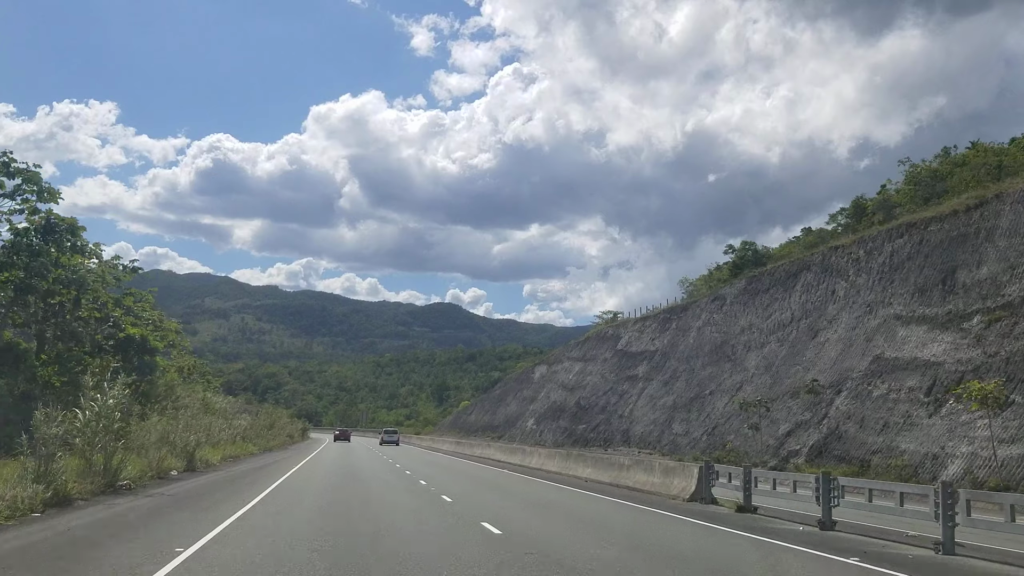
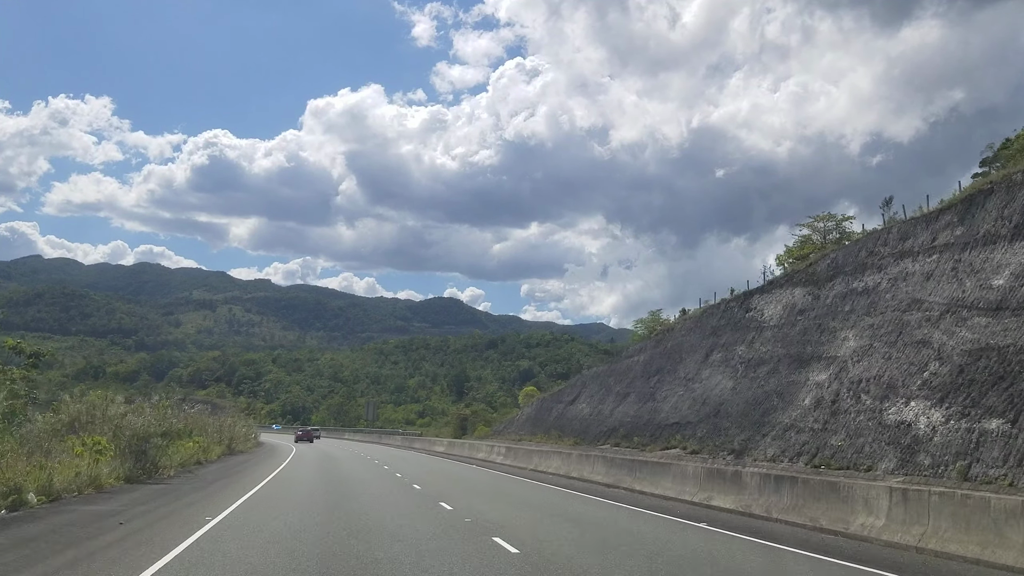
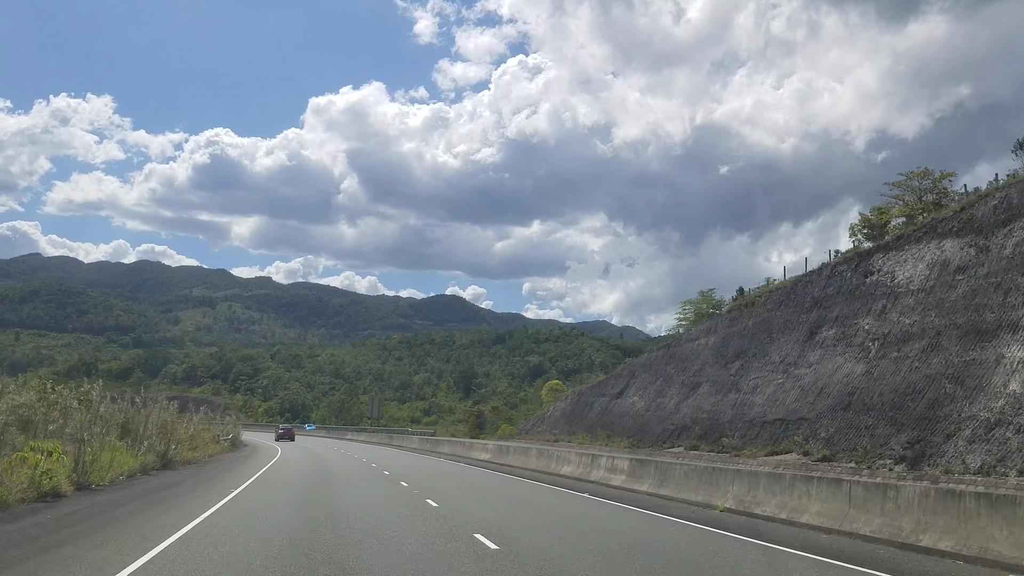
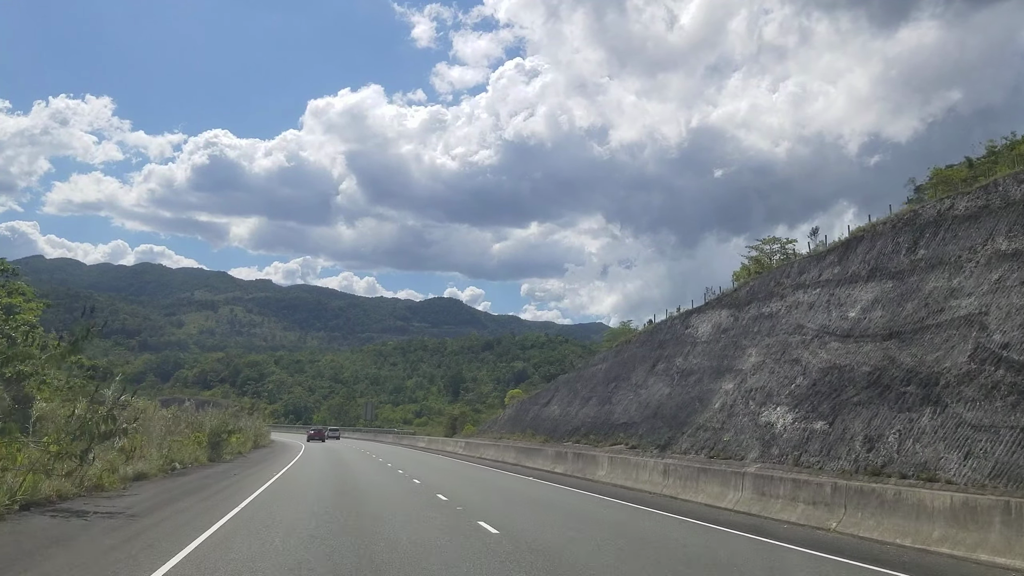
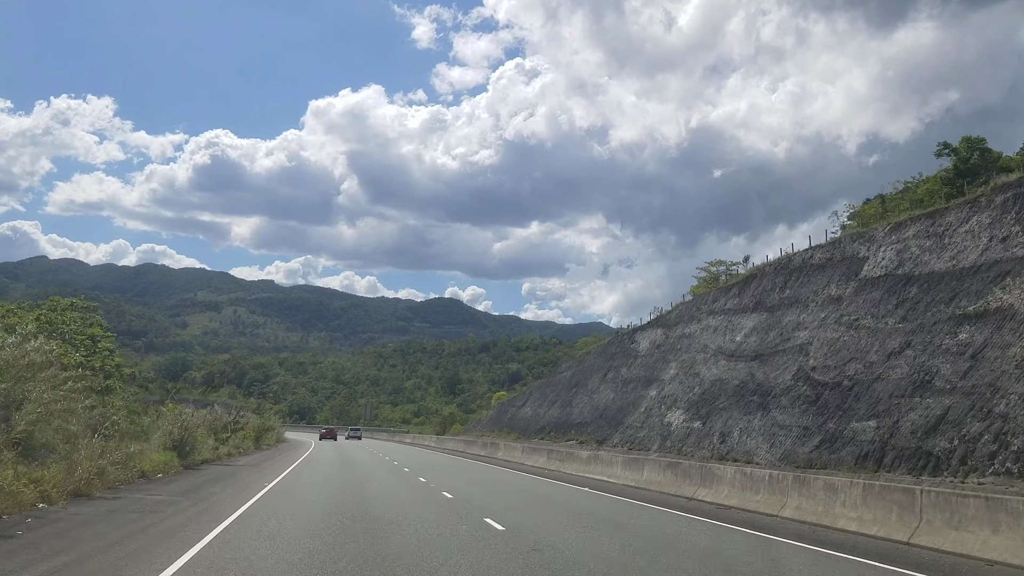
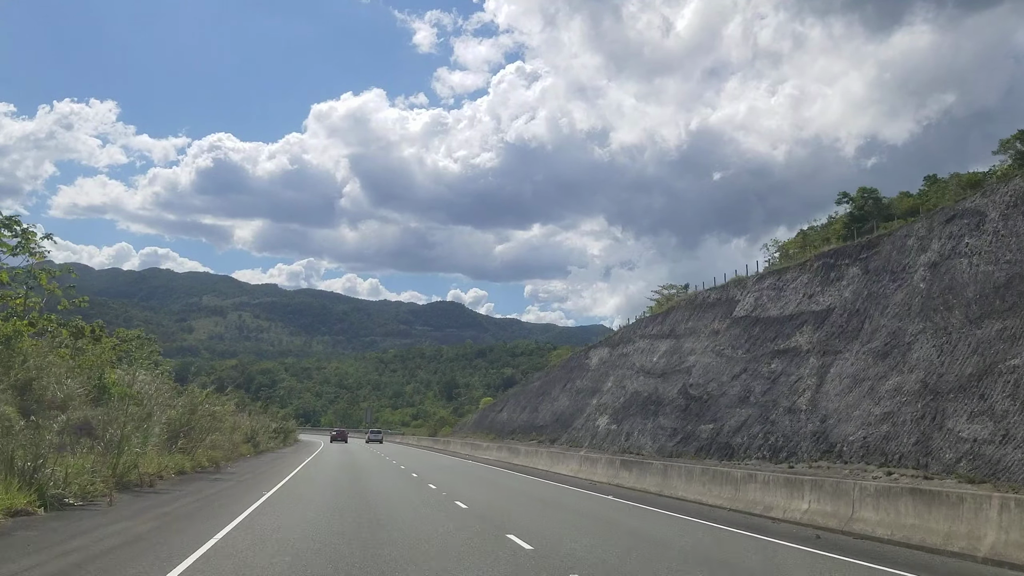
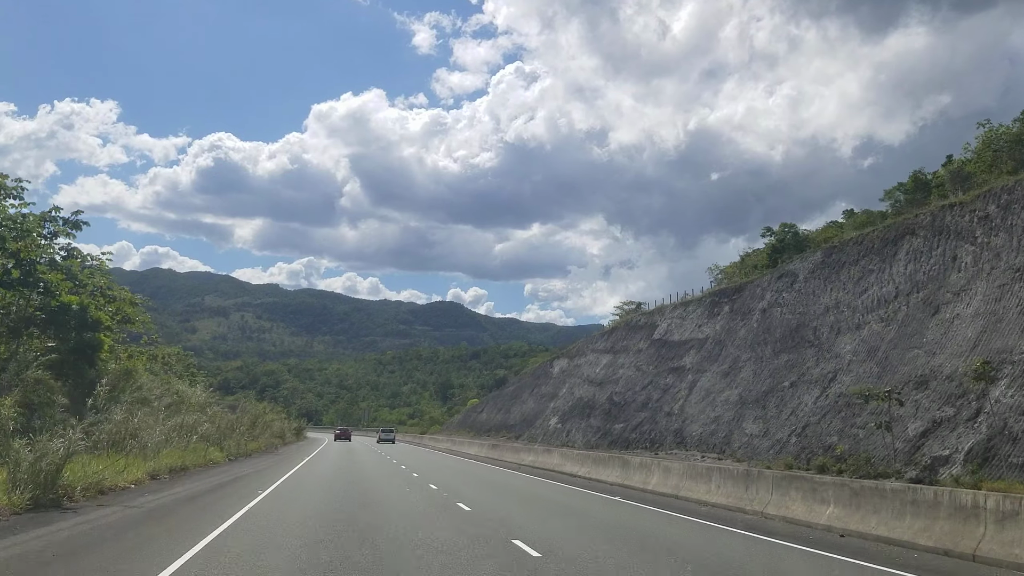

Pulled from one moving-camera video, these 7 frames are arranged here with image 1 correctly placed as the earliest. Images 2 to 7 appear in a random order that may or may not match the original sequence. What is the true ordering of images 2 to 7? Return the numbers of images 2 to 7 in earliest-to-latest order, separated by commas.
7, 6, 5, 4, 2, 3
